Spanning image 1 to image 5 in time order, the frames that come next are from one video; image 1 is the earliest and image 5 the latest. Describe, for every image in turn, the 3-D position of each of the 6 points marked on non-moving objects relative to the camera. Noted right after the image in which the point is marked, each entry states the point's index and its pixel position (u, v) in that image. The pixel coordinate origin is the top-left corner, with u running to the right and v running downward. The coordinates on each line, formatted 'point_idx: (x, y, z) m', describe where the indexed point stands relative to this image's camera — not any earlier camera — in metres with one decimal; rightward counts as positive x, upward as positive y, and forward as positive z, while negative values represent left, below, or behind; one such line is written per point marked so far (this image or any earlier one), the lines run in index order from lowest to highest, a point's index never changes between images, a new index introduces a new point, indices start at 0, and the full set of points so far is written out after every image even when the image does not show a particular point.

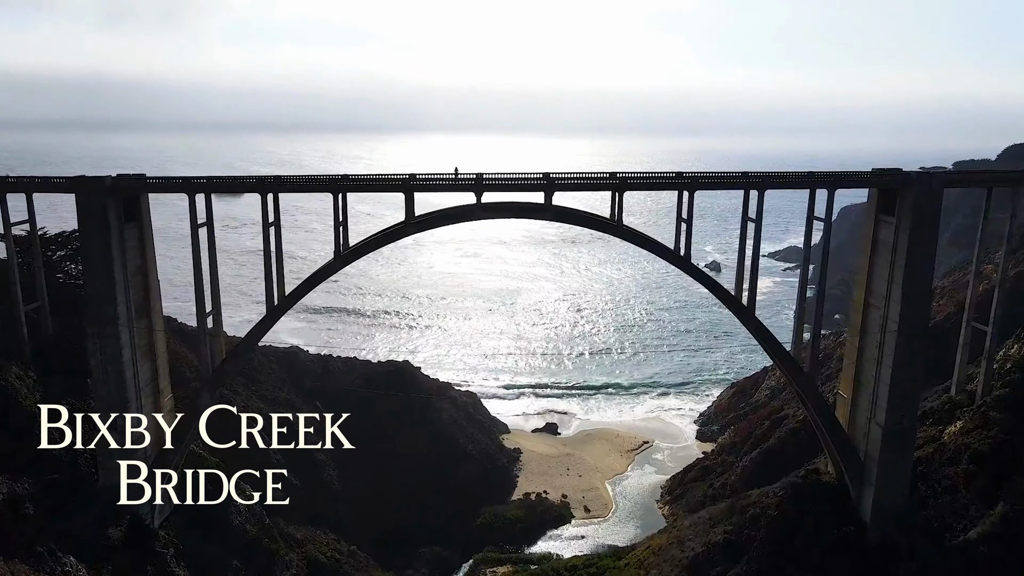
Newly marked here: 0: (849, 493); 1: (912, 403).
0: (+7.9, -4.8, +15.8) m
1: (+8.7, -2.5, +14.6) m
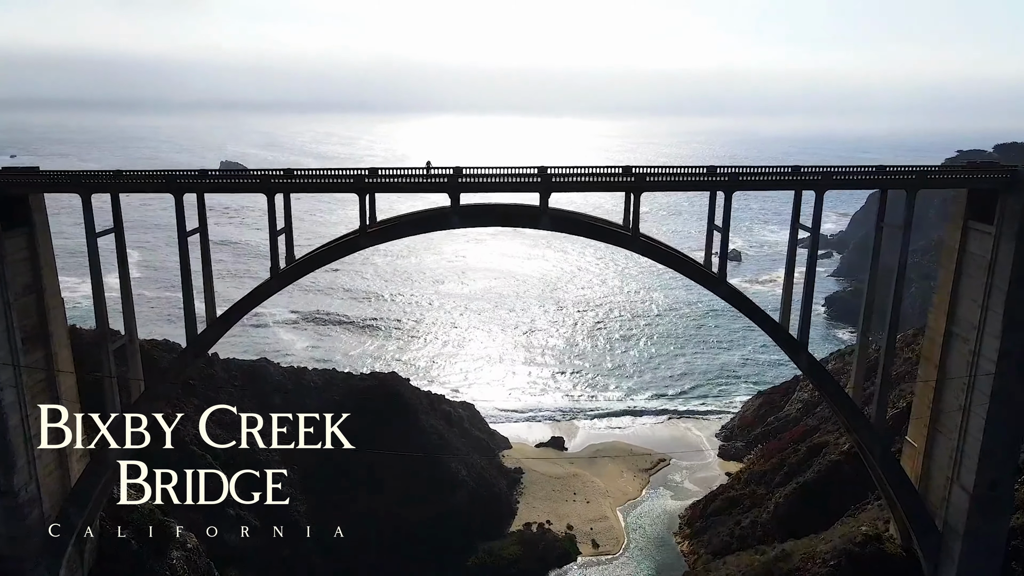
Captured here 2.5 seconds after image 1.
0: (+7.7, -5.2, +12.7) m
1: (+8.4, -3.0, +11.5) m
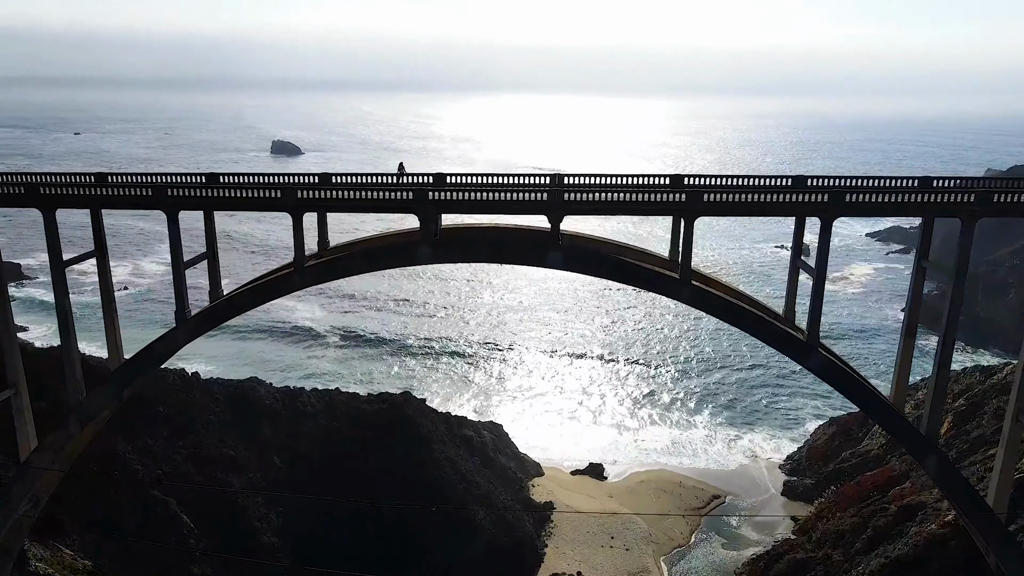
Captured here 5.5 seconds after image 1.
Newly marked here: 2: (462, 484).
0: (+7.6, -6.1, +9.0) m
1: (+8.3, -3.9, +7.6) m
2: (-1.3, -5.2, +17.9) m
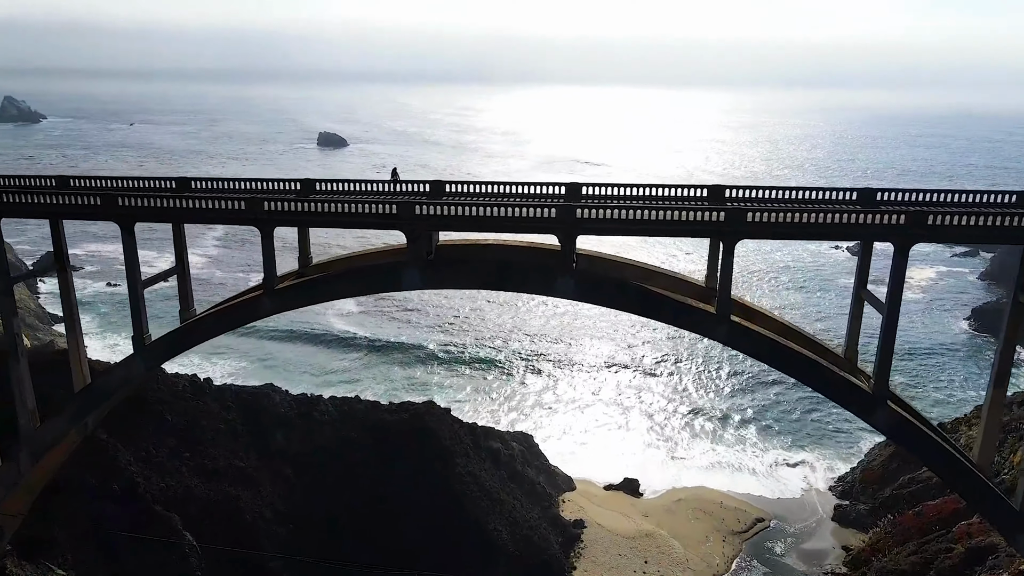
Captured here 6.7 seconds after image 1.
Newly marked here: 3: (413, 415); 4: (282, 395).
0: (+7.6, -6.5, +7.4) m
1: (+8.2, -4.3, +5.9) m
2: (-0.7, -5.4, +16.9) m
3: (-2.6, -3.3, +17.6) m
4: (-6.1, -2.9, +18.1) m
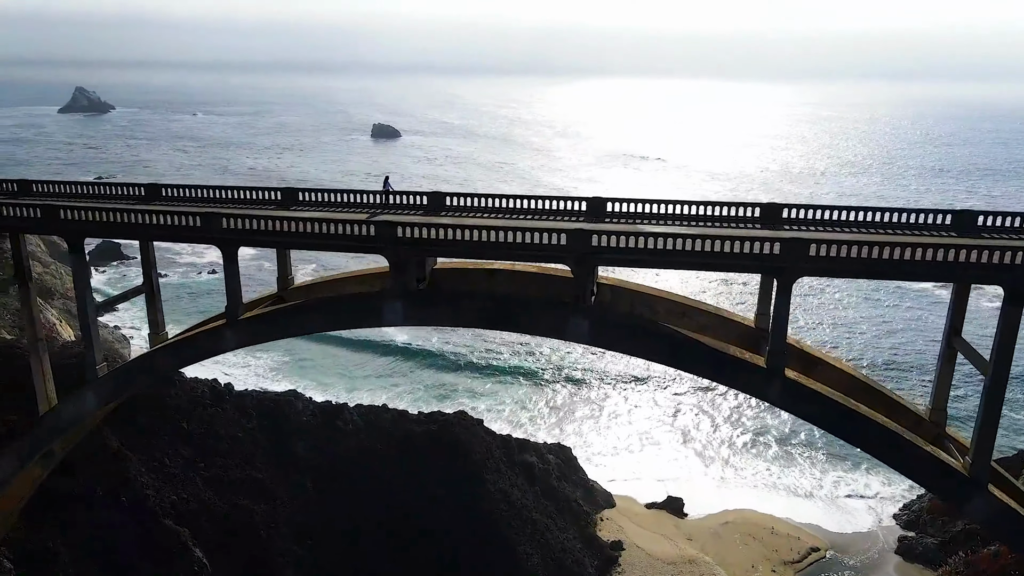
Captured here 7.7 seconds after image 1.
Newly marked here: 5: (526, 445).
0: (+7.5, -7.0, +5.8) m
1: (+8.1, -4.8, +4.2) m
2: (0.0, -5.5, +15.8) m
3: (-1.8, -3.4, +16.7) m
4: (-5.3, -2.9, +17.5) m
5: (+0.5, -4.6, +20.0) m
